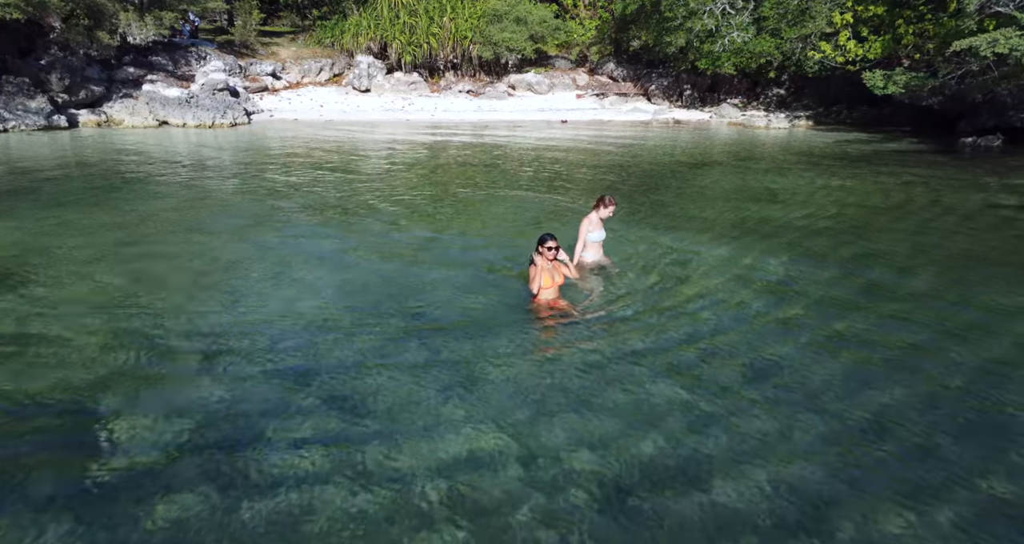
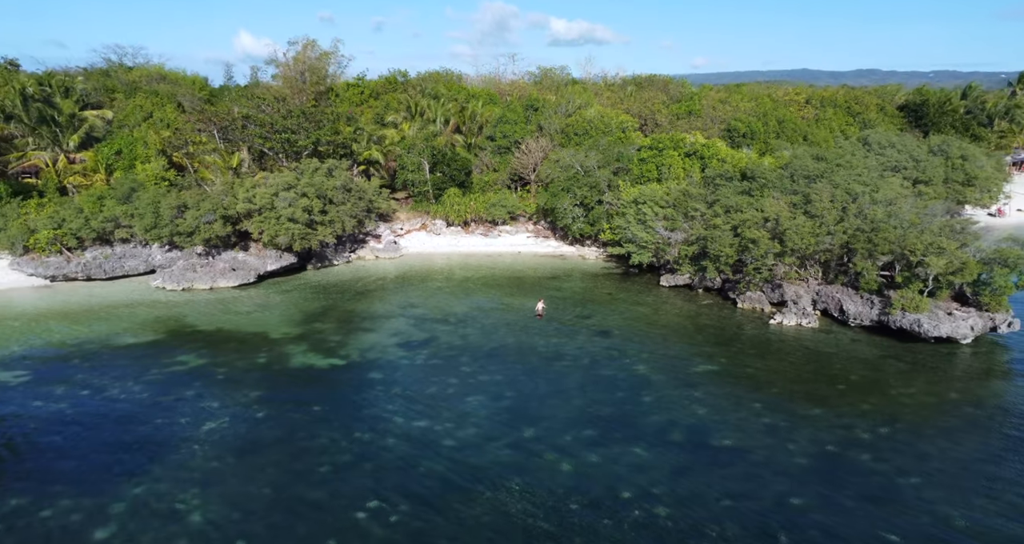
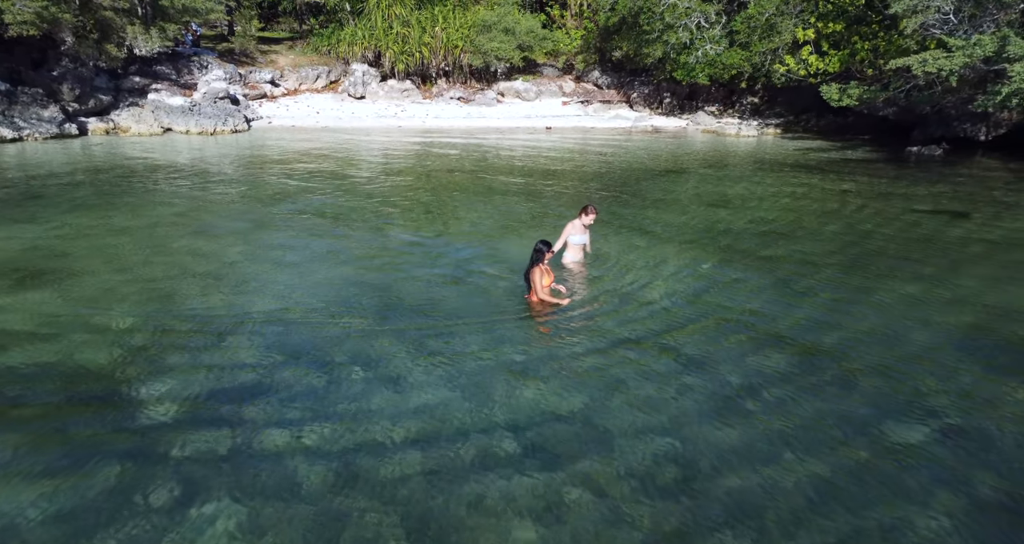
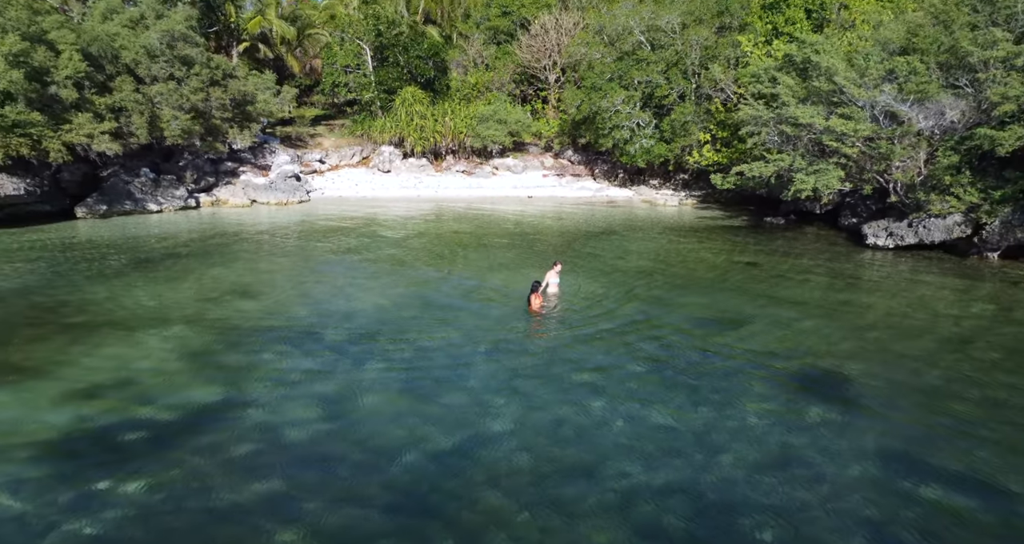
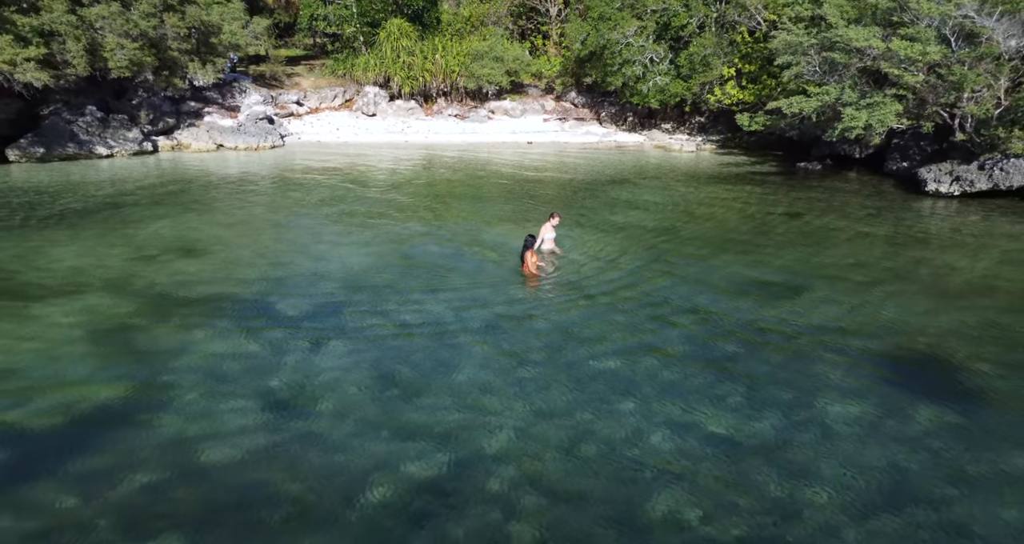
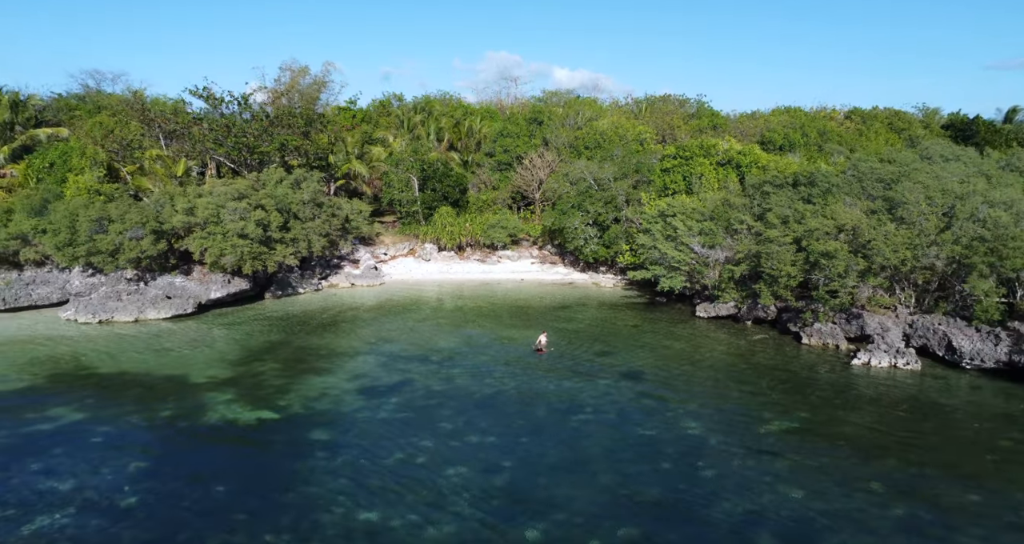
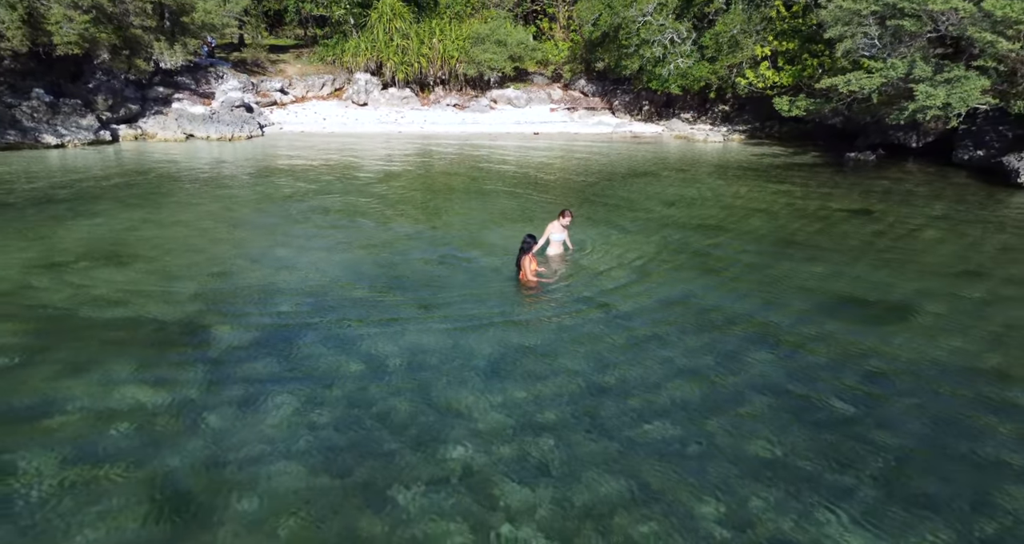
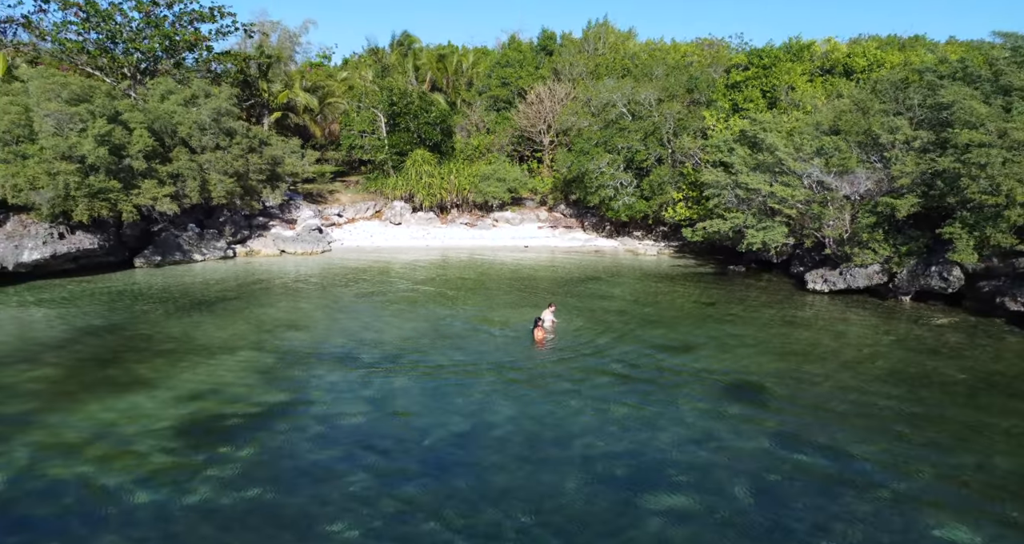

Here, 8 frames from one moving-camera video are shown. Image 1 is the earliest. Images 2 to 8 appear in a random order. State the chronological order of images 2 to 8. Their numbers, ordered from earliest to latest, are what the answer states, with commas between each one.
3, 7, 5, 4, 8, 6, 2
